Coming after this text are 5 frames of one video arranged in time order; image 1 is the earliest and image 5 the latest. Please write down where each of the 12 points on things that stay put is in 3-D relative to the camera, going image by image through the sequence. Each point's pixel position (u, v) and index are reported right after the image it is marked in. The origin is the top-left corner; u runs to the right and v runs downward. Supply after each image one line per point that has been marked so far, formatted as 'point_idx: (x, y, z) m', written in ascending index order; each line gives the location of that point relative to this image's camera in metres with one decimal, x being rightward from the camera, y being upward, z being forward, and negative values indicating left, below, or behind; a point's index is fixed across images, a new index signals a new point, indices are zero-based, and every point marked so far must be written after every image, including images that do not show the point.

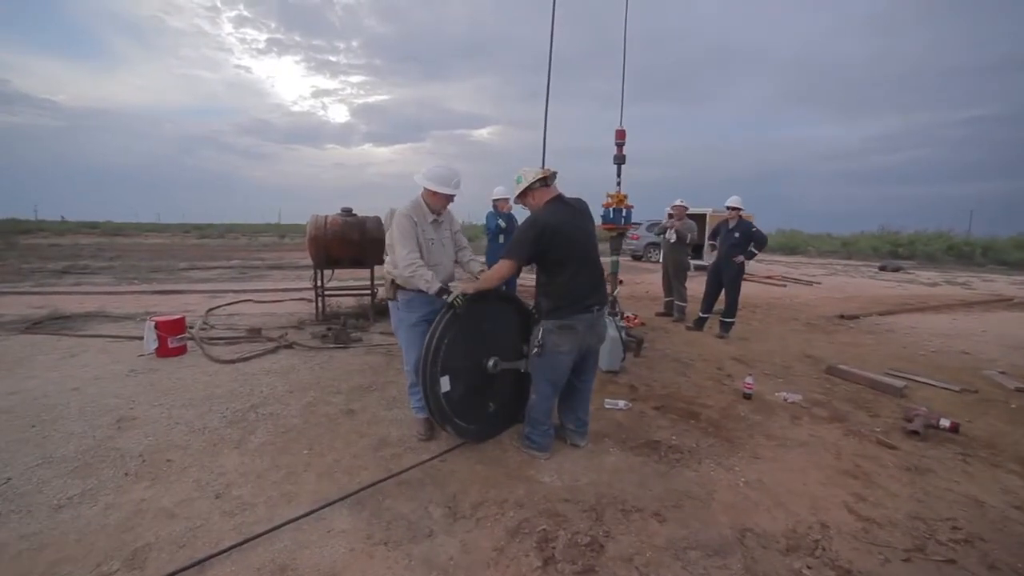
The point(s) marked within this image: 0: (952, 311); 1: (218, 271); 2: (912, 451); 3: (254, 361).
0: (+11.9, -0.6, +15.5) m
1: (-7.8, +0.6, +15.0) m
2: (+3.5, -1.5, +5.1) m
3: (-2.5, -0.7, +5.5) m
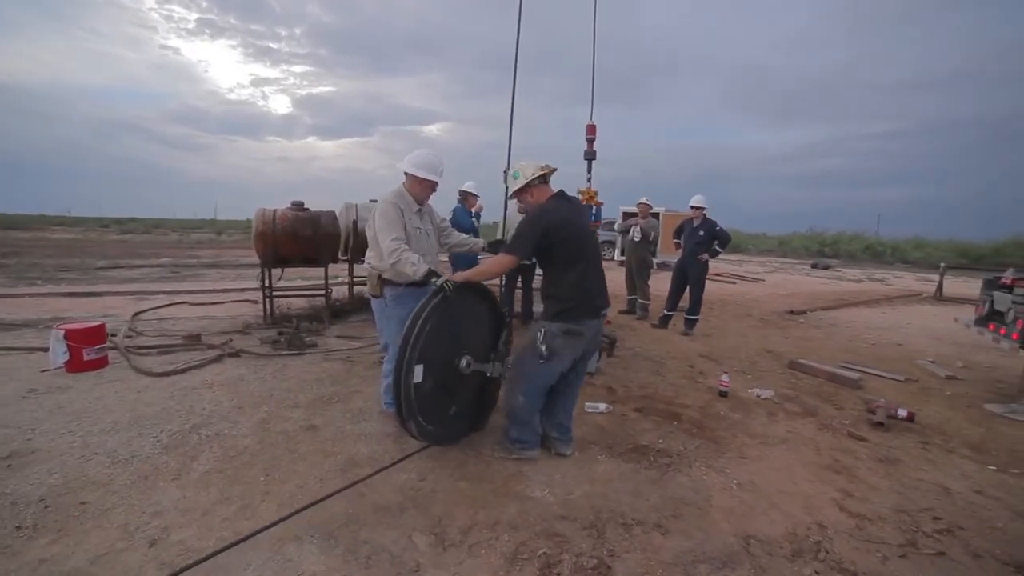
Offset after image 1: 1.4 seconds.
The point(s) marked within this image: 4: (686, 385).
0: (+10.6, -0.5, +16.2) m
1: (-9.0, +0.5, +13.8) m
2: (+3.3, -1.4, +5.1) m
3: (-2.7, -0.7, +4.8) m
4: (+1.9, -1.1, +6.3) m
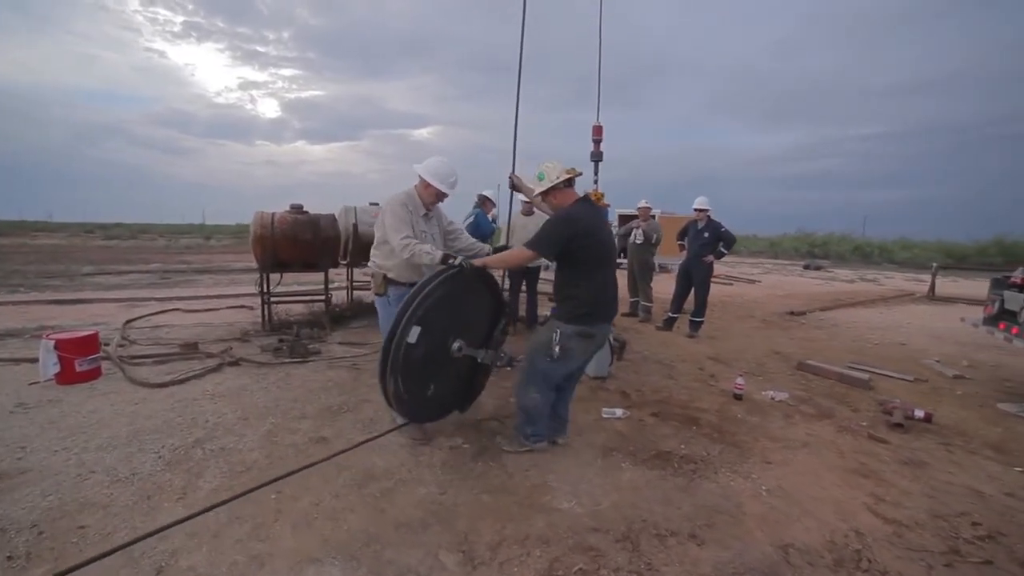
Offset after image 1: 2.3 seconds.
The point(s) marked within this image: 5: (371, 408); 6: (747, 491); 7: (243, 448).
0: (+10.5, -0.5, +16.3) m
1: (-9.0, +0.3, +13.4) m
2: (+3.4, -1.4, +5.0) m
3: (-2.6, -0.8, +4.6) m
4: (+2.0, -1.1, +6.2) m
5: (-1.1, -0.9, +4.3) m
6: (+1.6, -1.4, +3.9) m
7: (-1.7, -1.0, +3.6) m
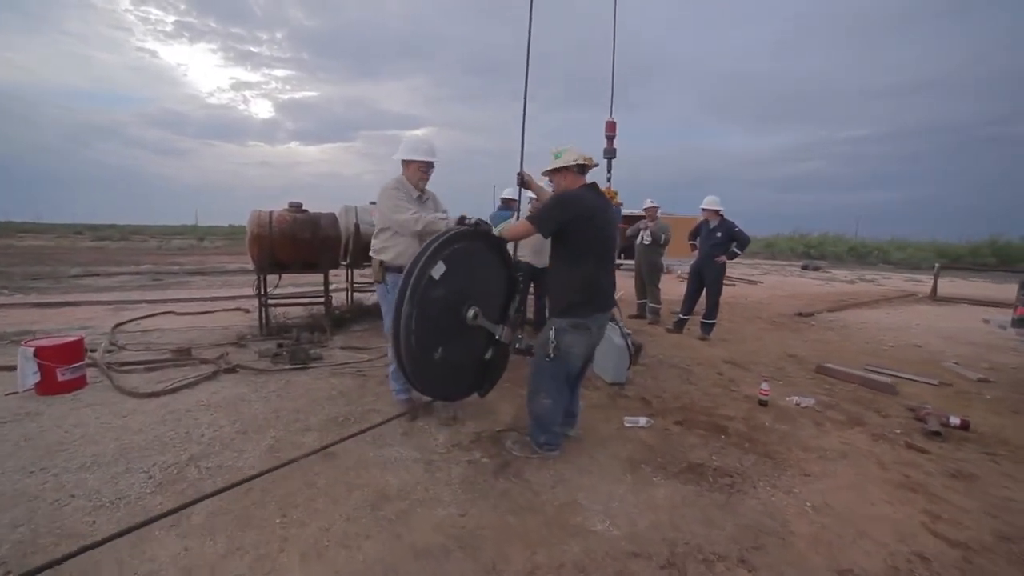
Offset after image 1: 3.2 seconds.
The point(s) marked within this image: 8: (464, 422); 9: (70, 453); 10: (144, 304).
0: (+10.5, -0.5, +16.1) m
1: (-9.0, +0.2, +13.0) m
2: (+3.5, -1.4, +4.7) m
3: (-2.4, -0.8, +4.3) m
4: (+2.2, -1.1, +5.9) m
5: (-0.9, -0.9, +4.0) m
6: (+1.8, -1.4, +3.6) m
7: (-1.5, -1.0, +3.2) m
8: (-0.3, -1.0, +4.2) m
9: (-2.5, -0.9, +3.2) m
10: (-5.6, -0.2, +8.6) m
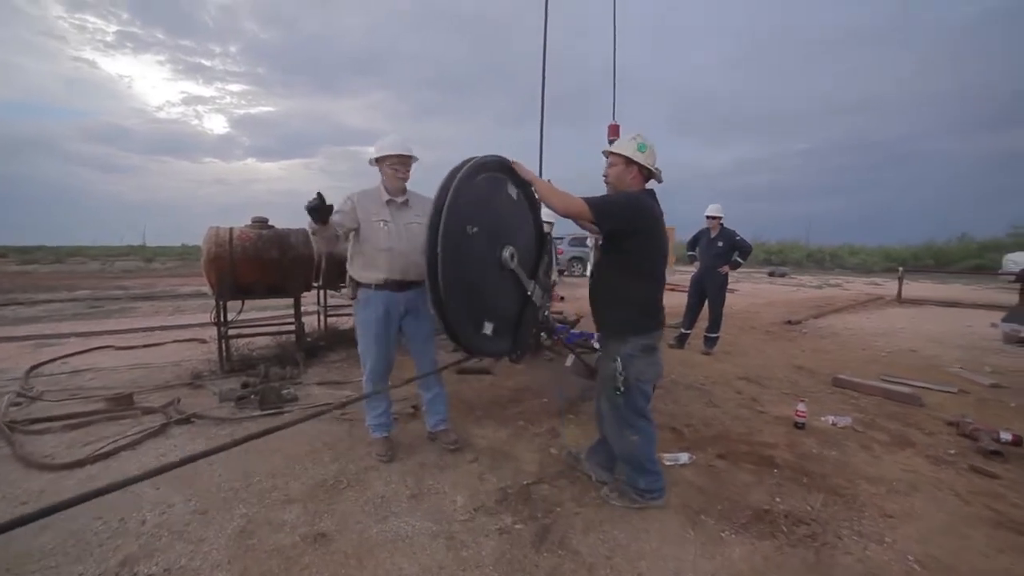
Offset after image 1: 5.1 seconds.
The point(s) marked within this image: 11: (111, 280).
0: (+9.8, -0.6, +16.0) m
1: (-9.4, -0.4, +11.7) m
2: (+3.7, -1.4, +4.2) m
3: (-2.3, -1.0, +3.4) m
4: (+2.2, -1.2, +5.3) m
5: (-0.7, -1.1, +3.2) m
6: (+2.0, -1.4, +2.9) m
7: (-1.3, -1.1, +2.4) m
8: (-0.2, -1.1, +3.4) m
9: (-2.3, -1.1, +2.3) m
10: (-5.7, -0.7, +7.5) m
11: (-13.3, +0.2, +19.1) m
